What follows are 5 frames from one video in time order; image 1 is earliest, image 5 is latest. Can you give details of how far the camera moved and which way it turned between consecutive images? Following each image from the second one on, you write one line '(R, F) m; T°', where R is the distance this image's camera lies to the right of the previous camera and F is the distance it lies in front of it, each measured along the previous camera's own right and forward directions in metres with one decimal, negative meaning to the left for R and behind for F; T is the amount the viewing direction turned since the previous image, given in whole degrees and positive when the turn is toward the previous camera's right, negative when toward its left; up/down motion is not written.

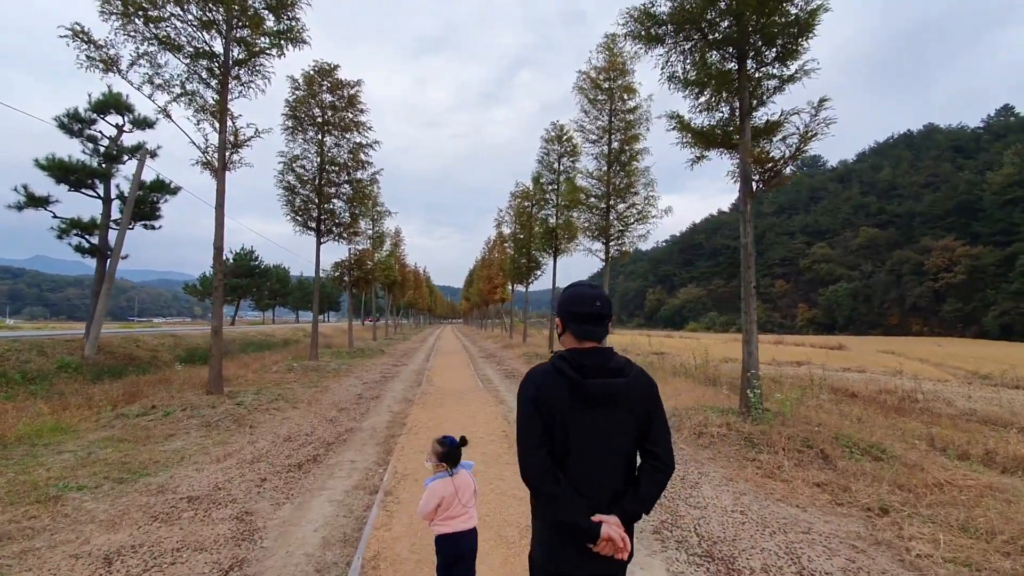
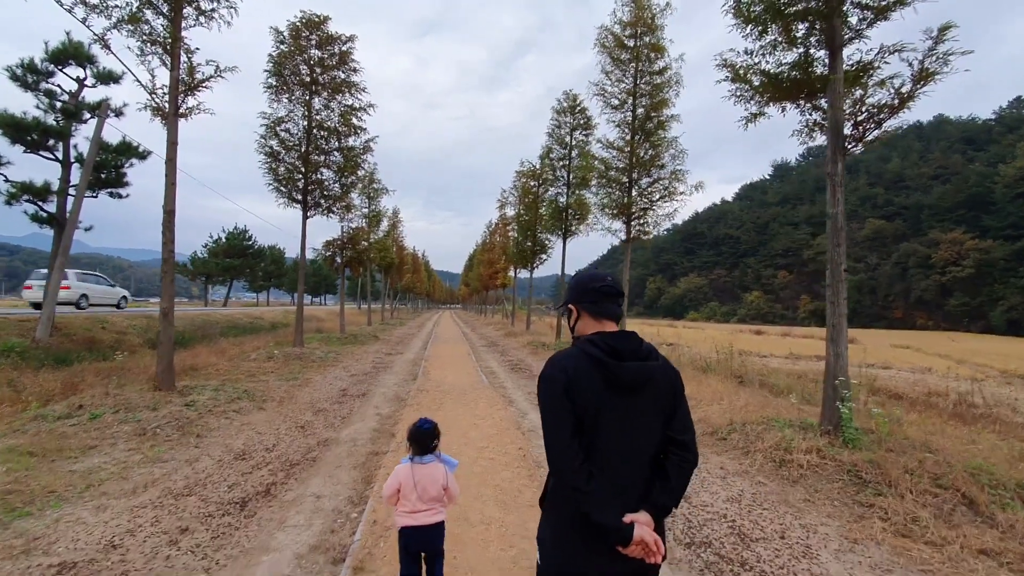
(-0.3, +1.9) m; 0°
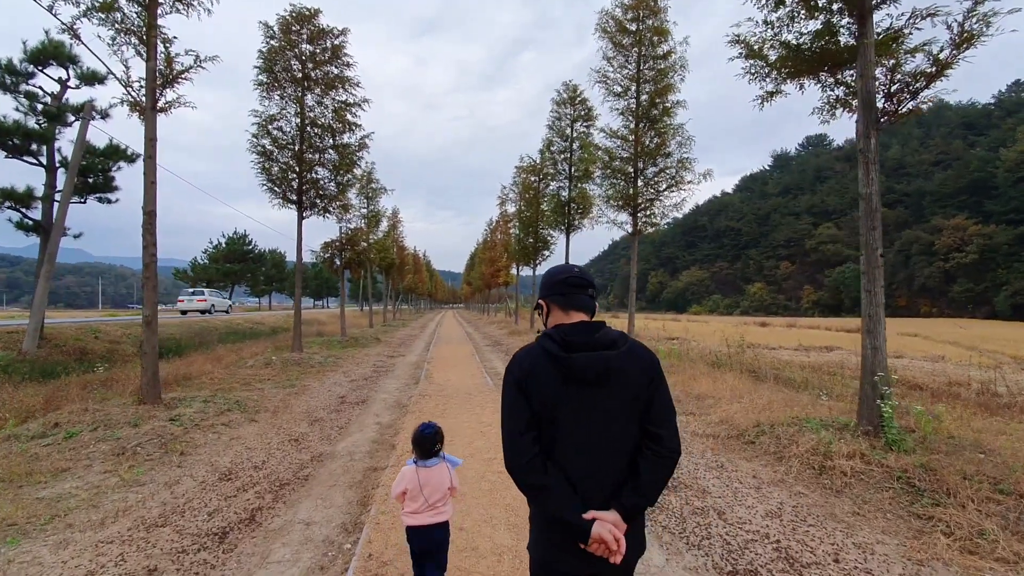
(-0.1, +0.5) m; 0°
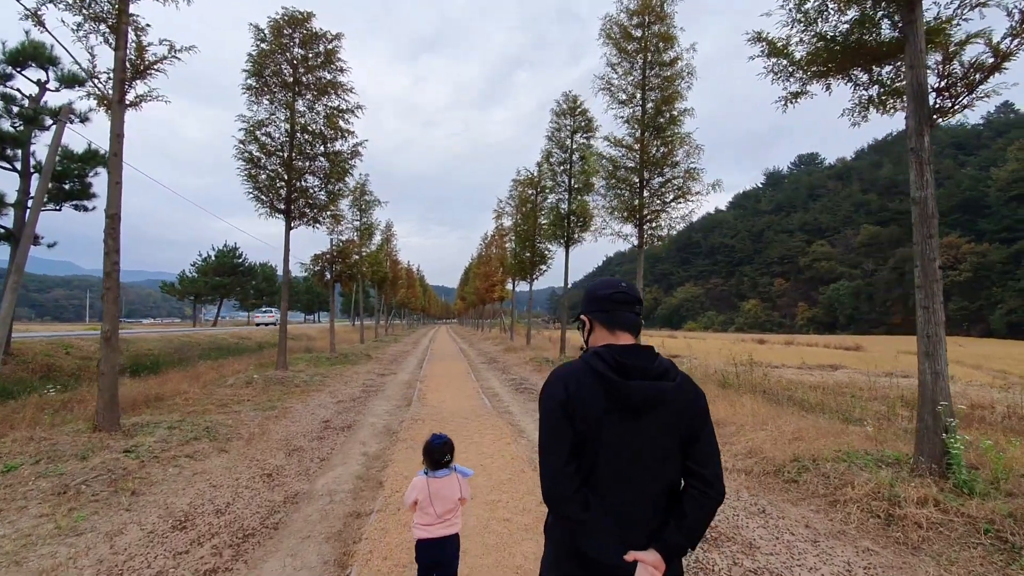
(-0.1, +0.8) m; +1°
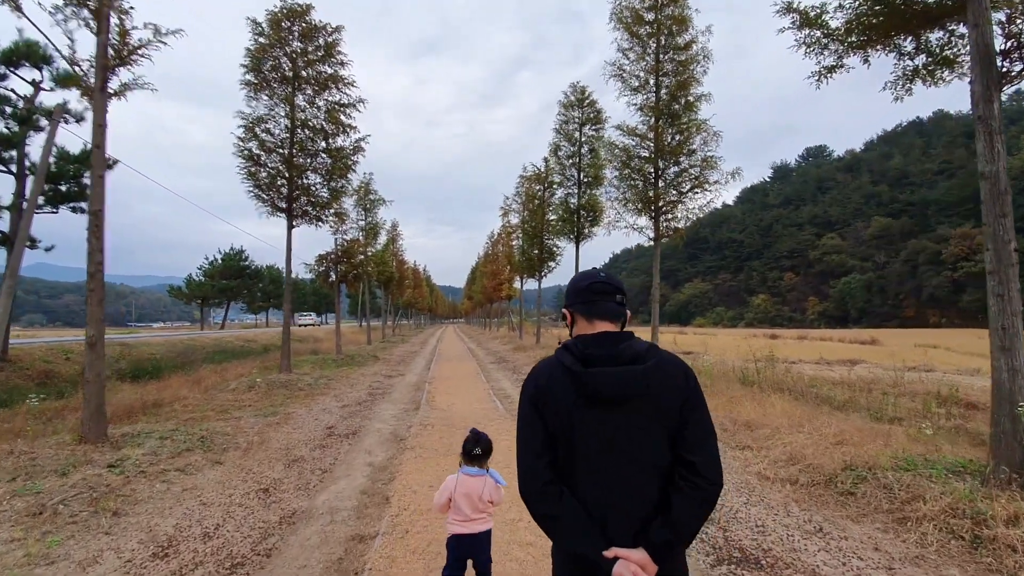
(-0.1, +0.6) m; -1°
